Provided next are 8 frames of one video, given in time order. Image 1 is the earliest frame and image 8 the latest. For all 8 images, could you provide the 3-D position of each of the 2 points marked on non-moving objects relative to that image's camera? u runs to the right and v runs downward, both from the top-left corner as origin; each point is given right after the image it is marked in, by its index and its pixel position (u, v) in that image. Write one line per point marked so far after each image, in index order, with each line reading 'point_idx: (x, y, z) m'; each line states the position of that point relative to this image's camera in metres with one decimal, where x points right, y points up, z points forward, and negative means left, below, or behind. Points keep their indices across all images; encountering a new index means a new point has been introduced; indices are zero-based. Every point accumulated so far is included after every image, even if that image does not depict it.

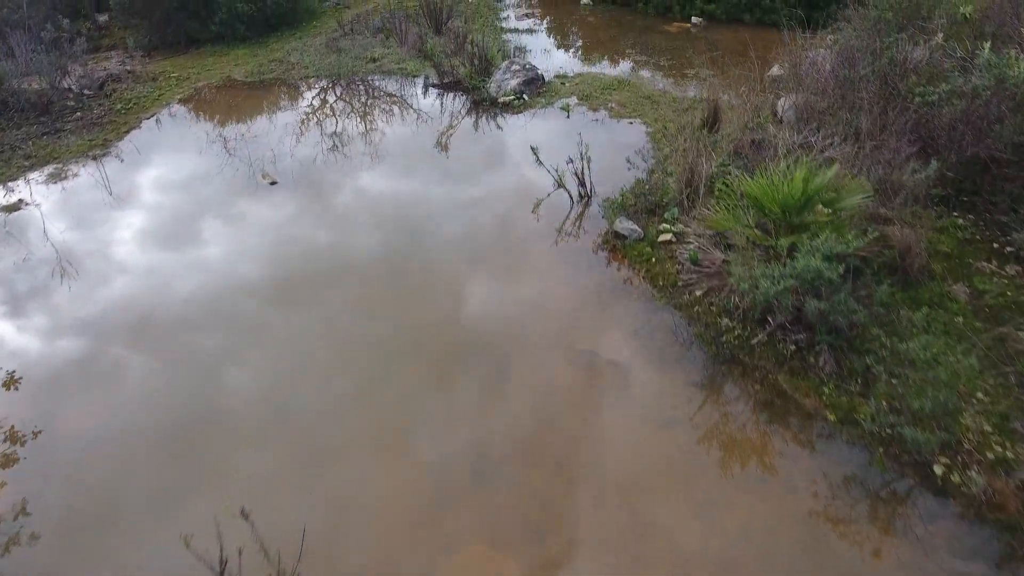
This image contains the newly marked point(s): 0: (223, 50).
0: (-4.1, +3.4, +8.7) m
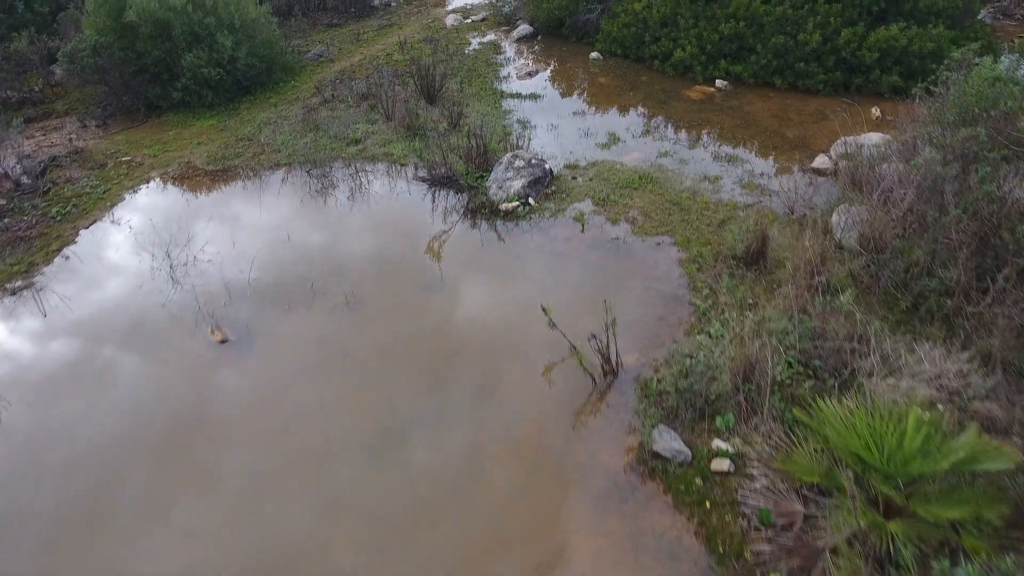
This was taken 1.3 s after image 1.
0: (-4.1, +2.1, +7.7) m
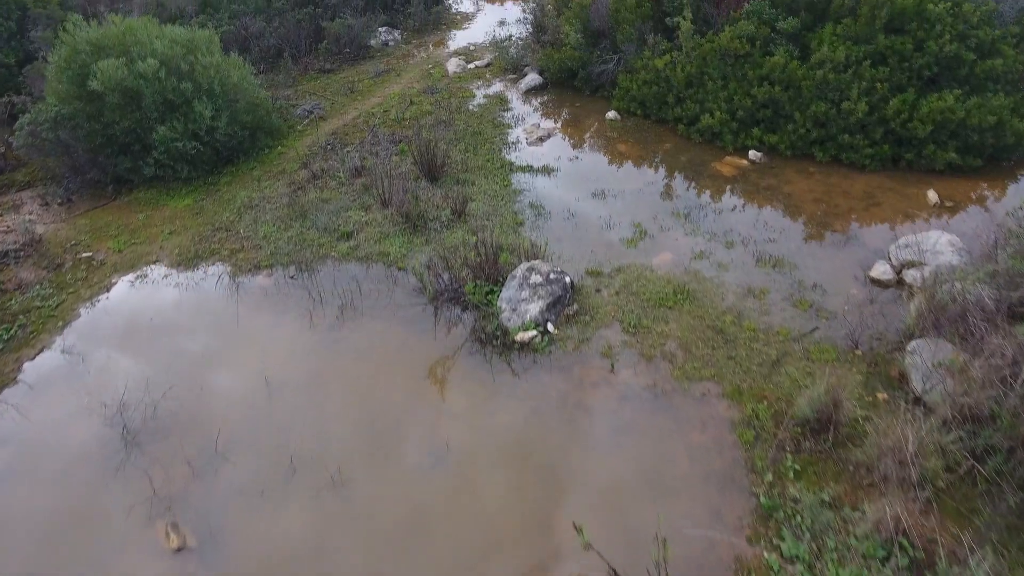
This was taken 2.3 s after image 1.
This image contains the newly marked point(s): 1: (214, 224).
0: (-4.0, +1.0, +6.9) m
1: (-3.1, +0.7, +6.4) m
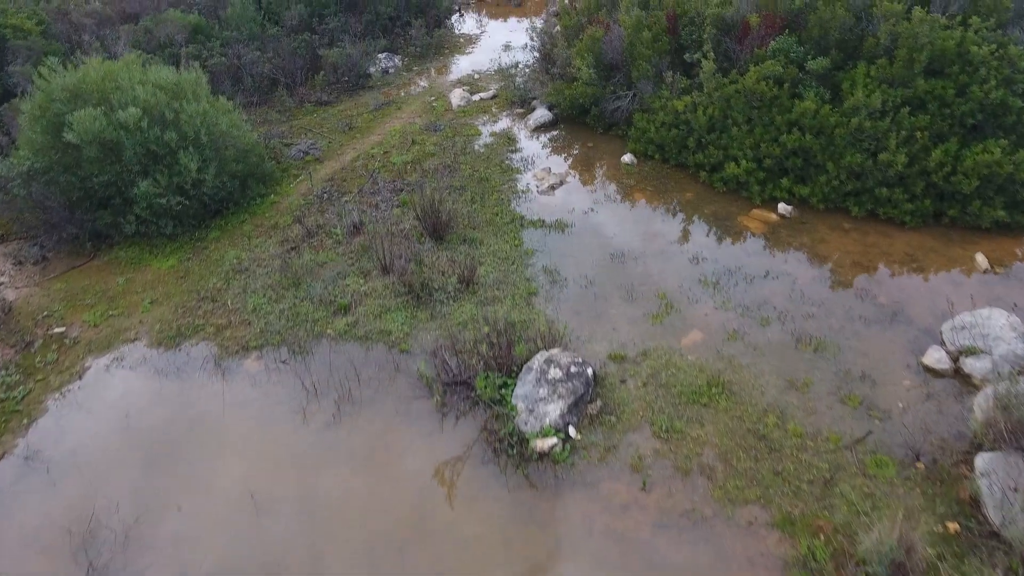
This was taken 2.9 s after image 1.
0: (-3.8, +0.3, +6.4) m
1: (-3.0, 0.0, +5.8) m
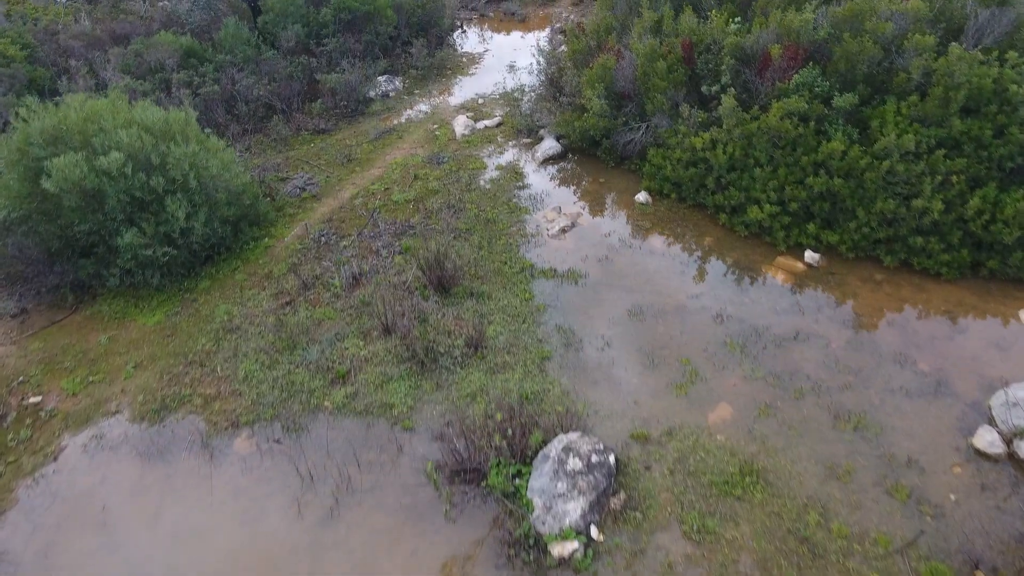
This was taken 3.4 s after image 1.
0: (-3.7, -0.3, +6.0) m
1: (-2.9, -0.6, +5.4) m
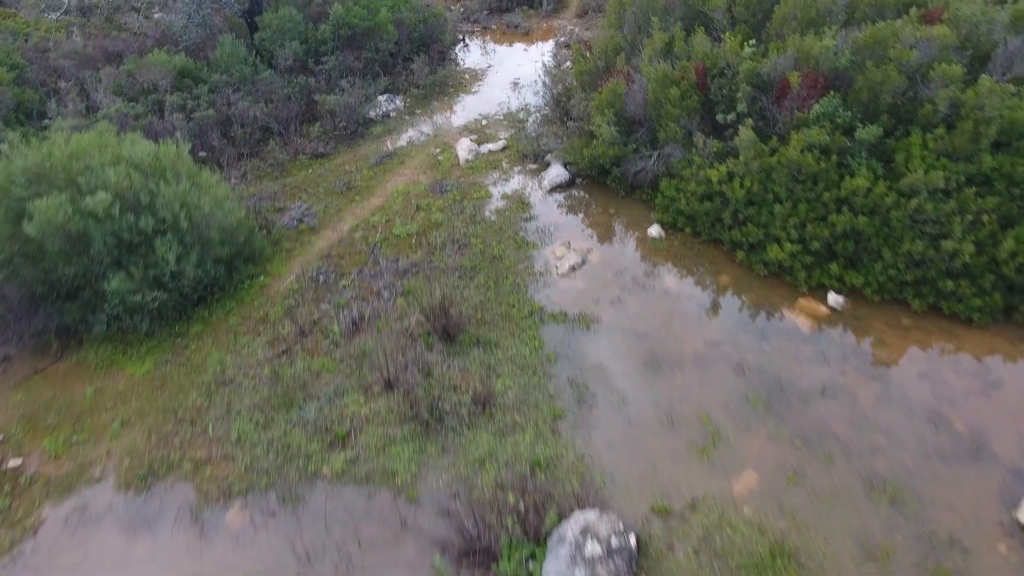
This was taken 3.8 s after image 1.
0: (-3.7, -0.7, +5.6) m
1: (-2.8, -1.0, +5.1) m
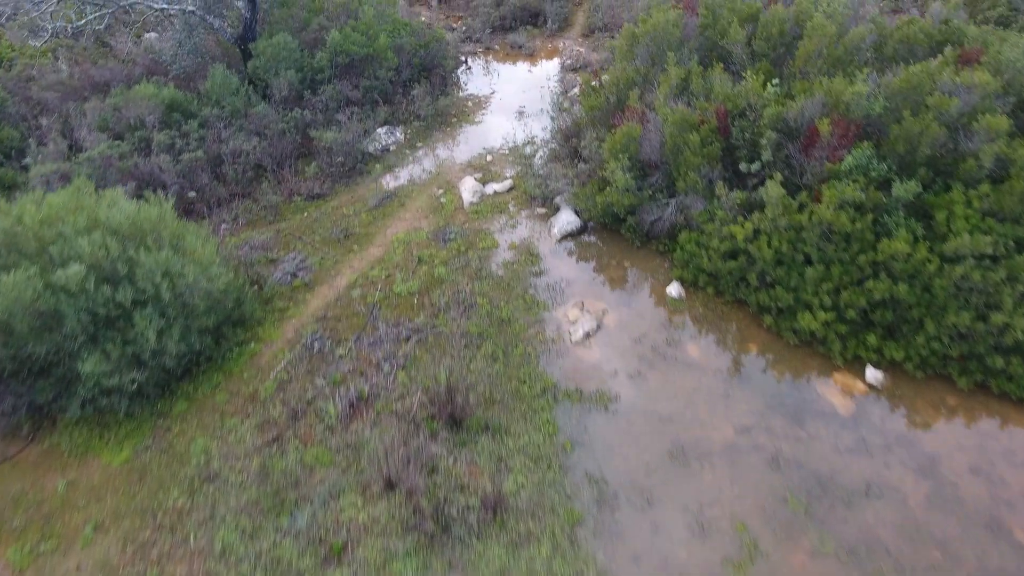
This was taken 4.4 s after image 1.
0: (-3.6, -1.4, +5.2) m
1: (-2.7, -1.7, +4.6) m
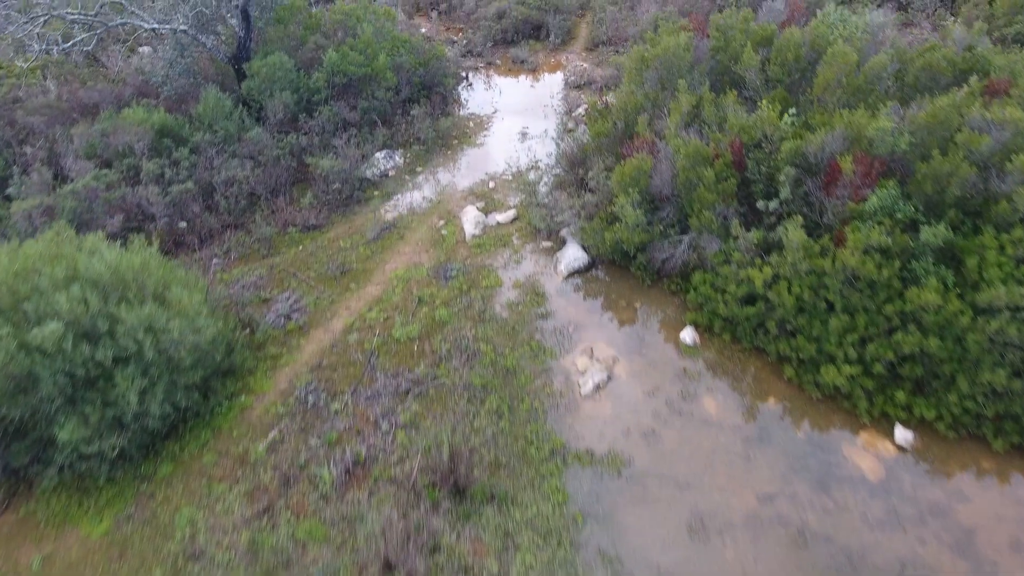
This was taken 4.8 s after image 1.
0: (-3.5, -1.8, +4.8) m
1: (-2.6, -2.2, +4.3) m
